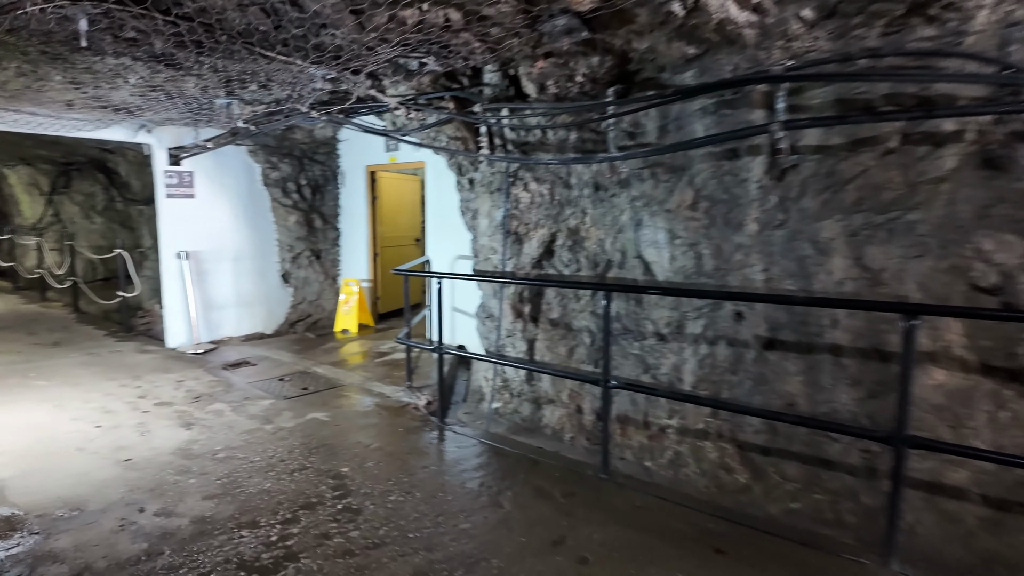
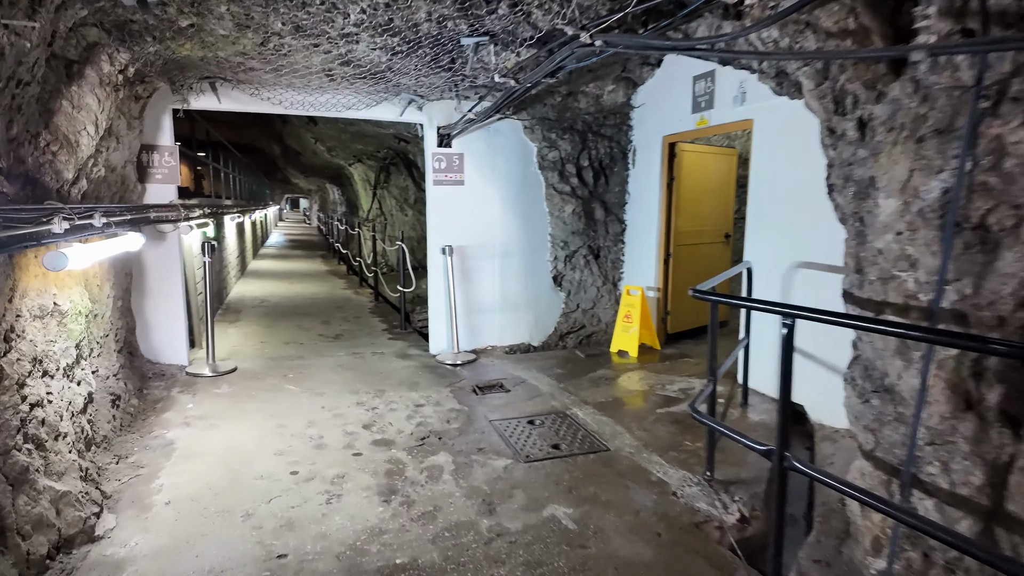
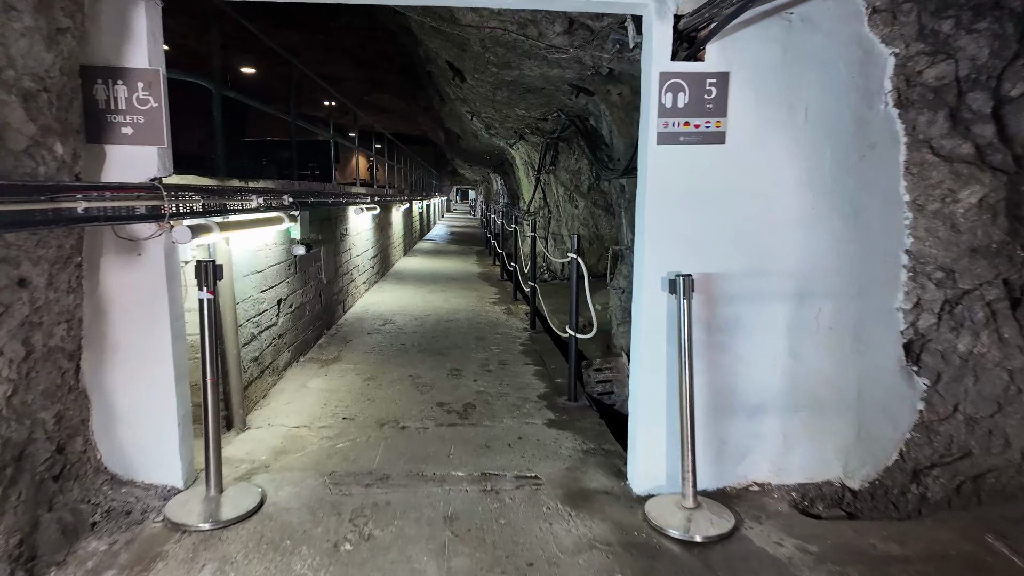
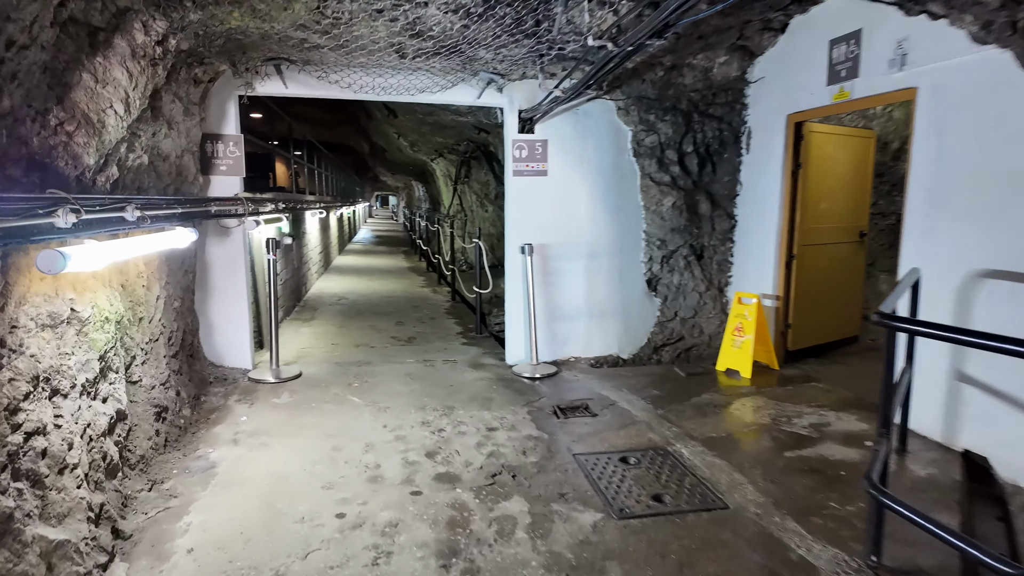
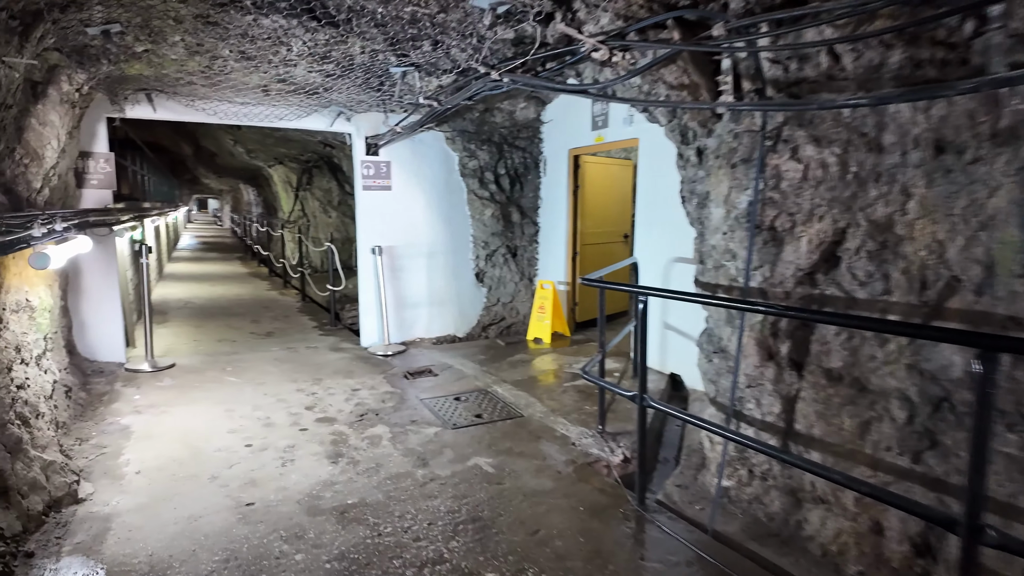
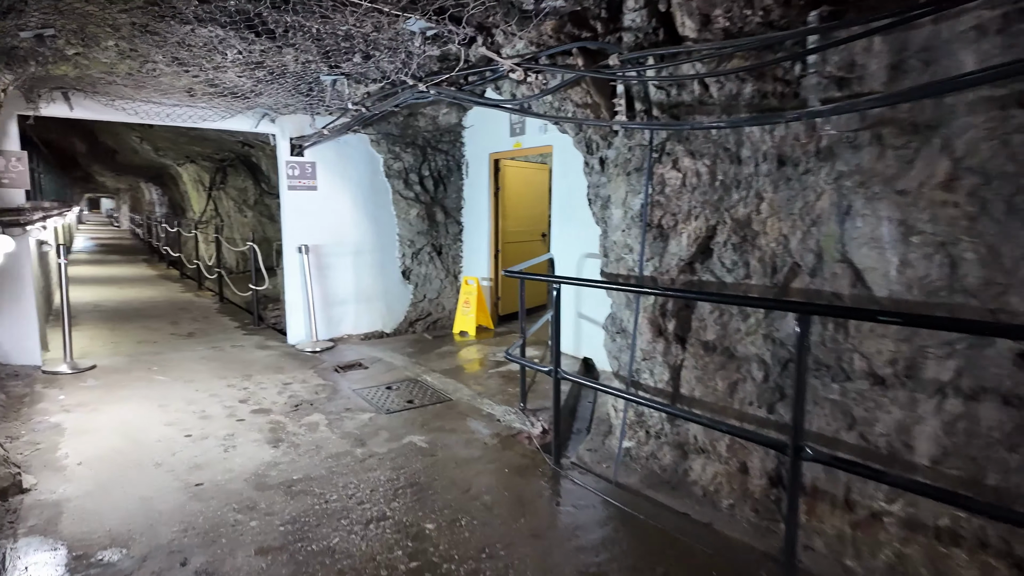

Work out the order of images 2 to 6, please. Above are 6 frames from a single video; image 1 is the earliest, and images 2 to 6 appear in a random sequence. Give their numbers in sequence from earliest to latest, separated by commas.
6, 5, 2, 4, 3
